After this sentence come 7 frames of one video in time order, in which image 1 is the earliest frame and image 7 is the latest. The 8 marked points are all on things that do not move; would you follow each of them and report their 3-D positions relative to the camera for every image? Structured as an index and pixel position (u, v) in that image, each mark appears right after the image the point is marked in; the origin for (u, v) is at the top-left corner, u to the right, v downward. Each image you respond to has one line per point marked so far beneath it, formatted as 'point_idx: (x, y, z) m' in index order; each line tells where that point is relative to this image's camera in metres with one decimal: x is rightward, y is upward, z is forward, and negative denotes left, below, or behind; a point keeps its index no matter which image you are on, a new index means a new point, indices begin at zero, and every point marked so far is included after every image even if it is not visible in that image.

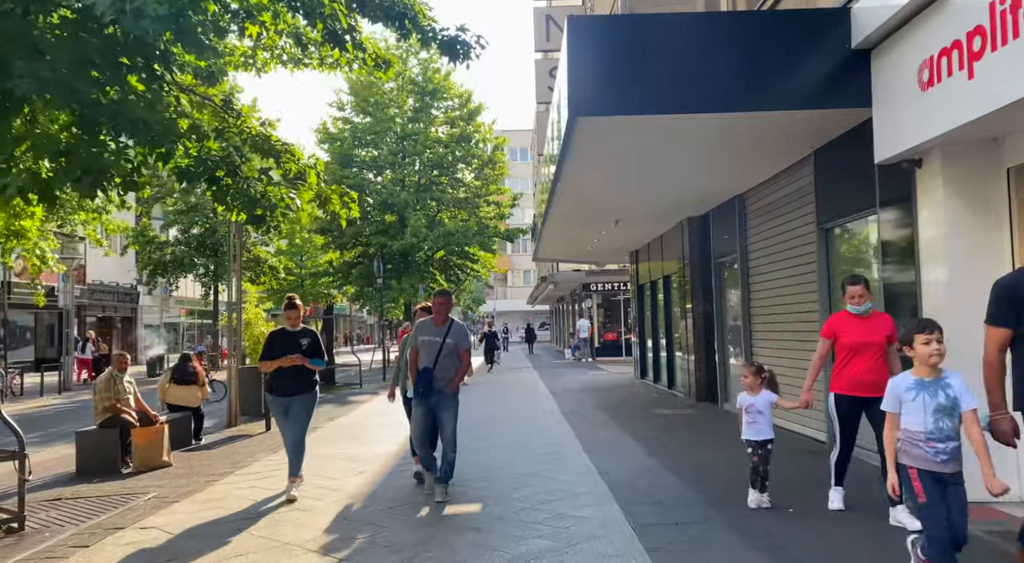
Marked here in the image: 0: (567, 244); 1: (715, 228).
0: (+1.4, +1.0, +18.0) m
1: (+3.4, +0.9, +12.0) m
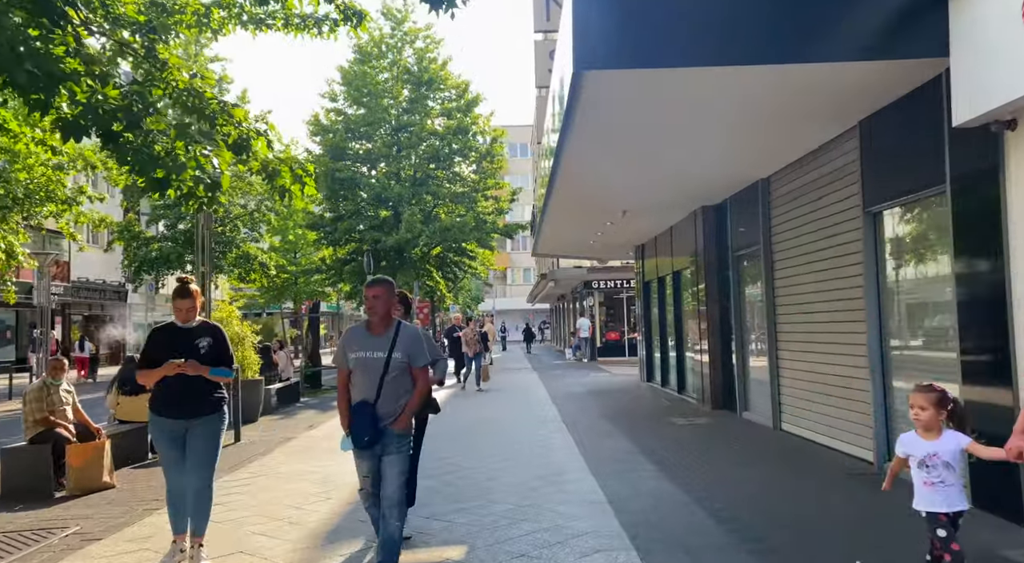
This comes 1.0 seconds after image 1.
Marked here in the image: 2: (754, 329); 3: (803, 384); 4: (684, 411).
0: (+1.3, +1.1, +16.9) m
1: (+3.4, +1.0, +10.9) m
2: (+3.5, -0.7, +10.2) m
3: (+3.5, -1.2, +8.5) m
4: (+2.7, -2.1, +11.3) m
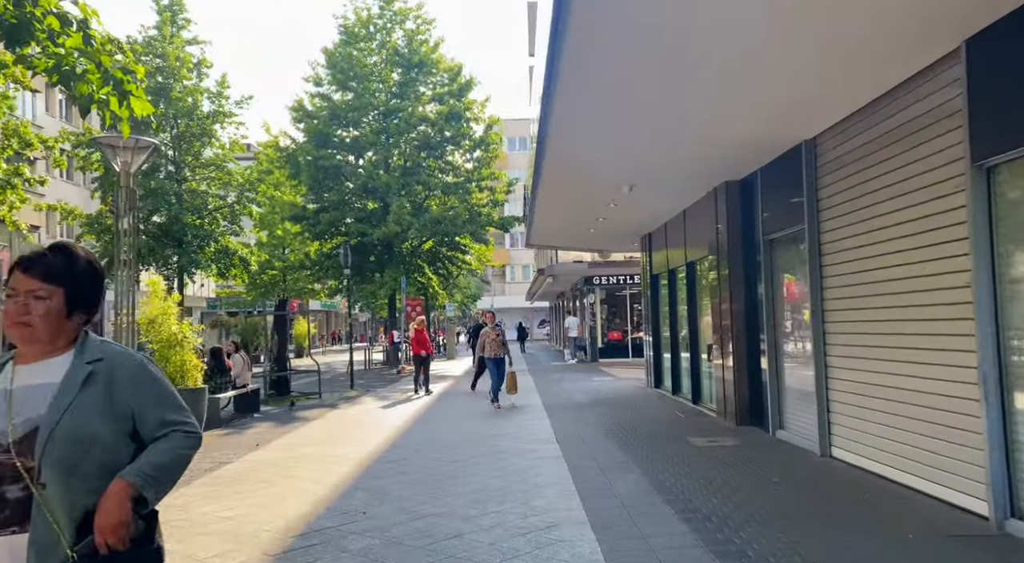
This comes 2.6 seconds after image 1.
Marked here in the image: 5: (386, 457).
0: (+1.1, +1.2, +15.0) m
1: (+3.2, +1.1, +9.0) m
2: (+3.2, -0.5, +8.3) m
3: (+3.3, -1.1, +6.6) m
4: (+2.5, -1.9, +9.4) m
5: (-1.4, -2.0, +8.3) m
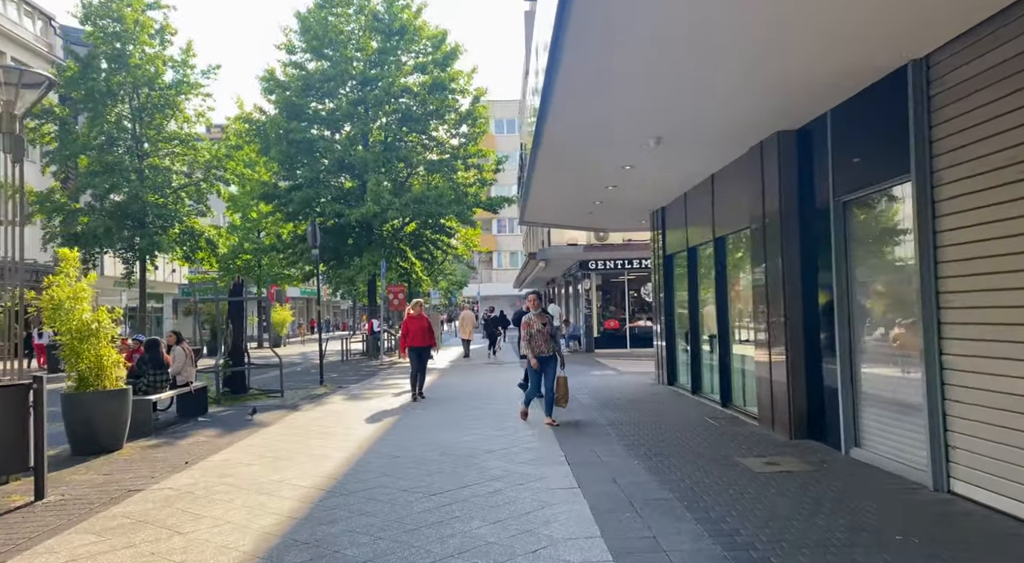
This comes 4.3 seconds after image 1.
0: (+1.0, +1.6, +13.0) m
1: (+3.1, +1.3, +7.0) m
2: (+3.2, -0.3, +6.4) m
3: (+3.3, -0.9, +4.6) m
4: (+2.5, -1.7, +7.5) m
5: (-1.5, -1.8, +6.3) m
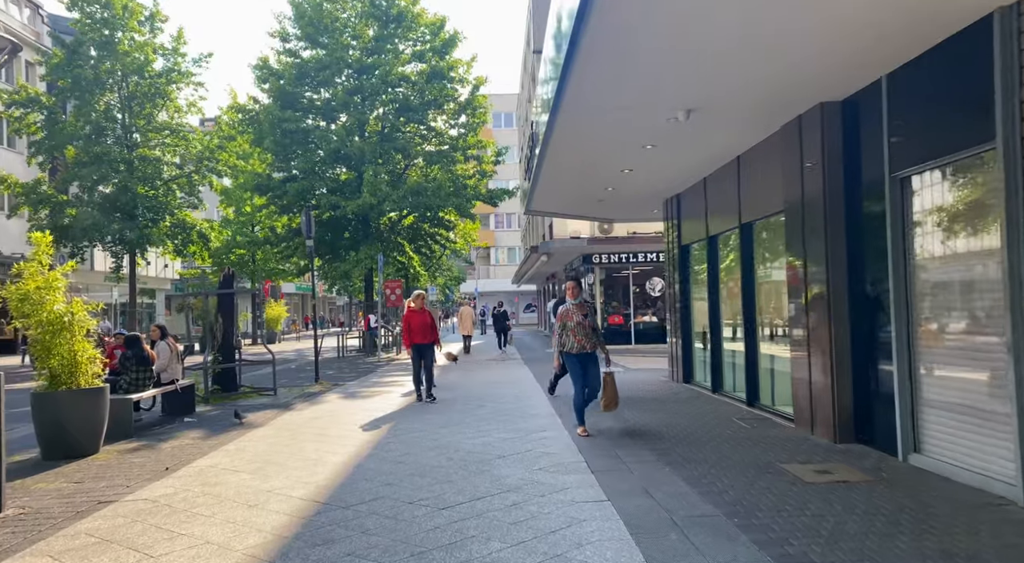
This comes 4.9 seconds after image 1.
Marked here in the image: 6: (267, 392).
0: (+1.1, +1.7, +12.3) m
1: (+3.3, +1.5, +6.3) m
2: (+3.4, -0.2, +5.7) m
3: (+3.4, -0.8, +3.9) m
4: (+2.6, -1.6, +6.8) m
5: (-1.3, -1.7, +5.5) m
6: (-4.6, -2.0, +13.3) m
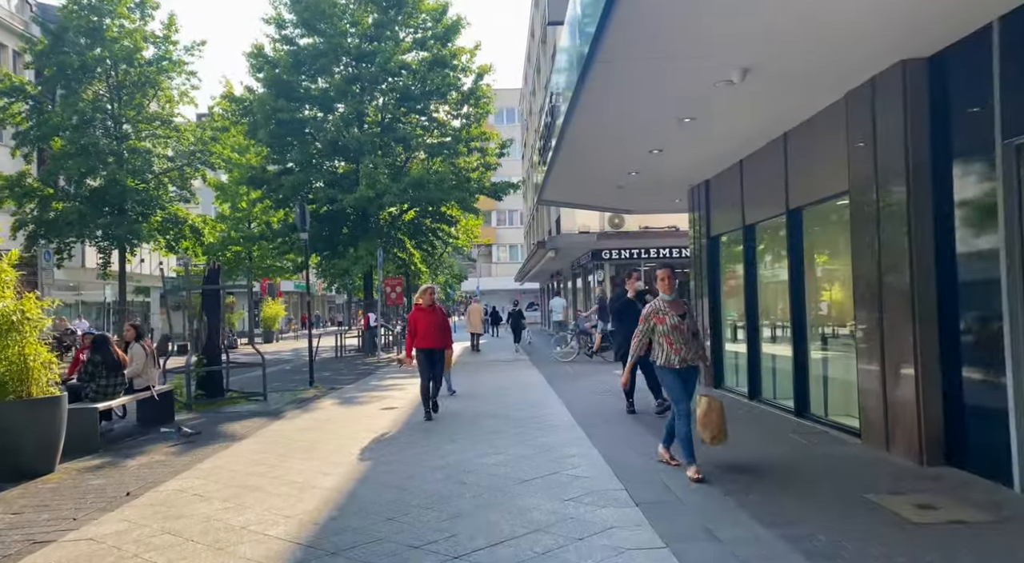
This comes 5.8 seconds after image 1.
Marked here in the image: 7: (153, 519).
0: (+1.3, +1.8, +11.2) m
1: (+3.5, +1.5, +5.2) m
2: (+3.6, -0.1, +4.6) m
3: (+3.6, -0.7, +2.8) m
4: (+2.8, -1.5, +5.7) m
5: (-1.1, -1.6, +4.4) m
6: (-4.4, -2.0, +12.2) m
7: (-2.7, -1.7, +5.3) m
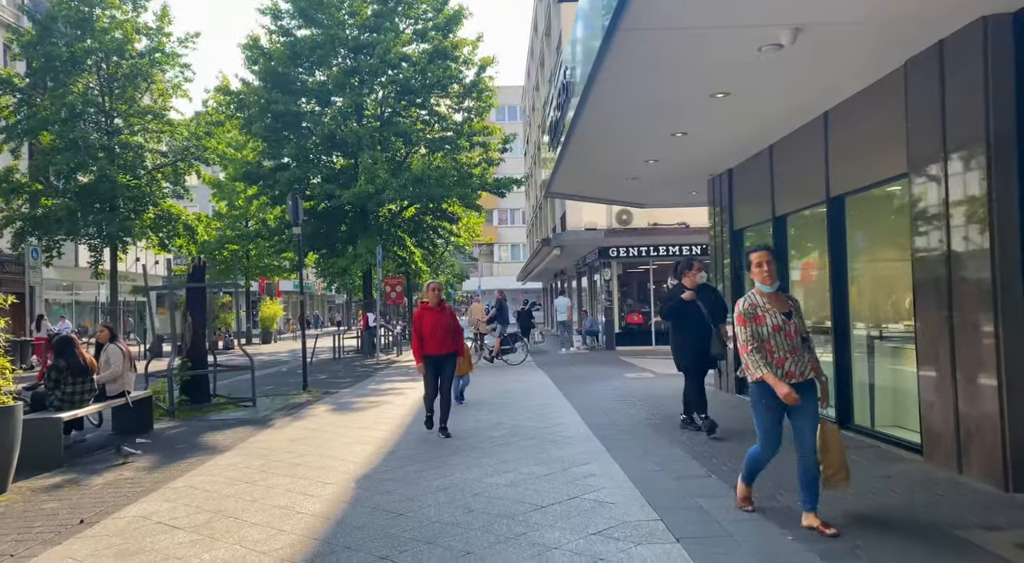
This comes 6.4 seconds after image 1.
0: (+1.4, +1.8, +10.4) m
1: (+3.6, +1.6, +4.4) m
2: (+3.7, -0.1, +3.7) m
3: (+3.7, -0.7, +2.0) m
4: (+2.9, -1.4, +4.9) m
5: (-1.0, -1.6, +3.6) m
6: (-4.3, -1.9, +11.4) m
7: (-2.6, -1.7, +4.5) m
